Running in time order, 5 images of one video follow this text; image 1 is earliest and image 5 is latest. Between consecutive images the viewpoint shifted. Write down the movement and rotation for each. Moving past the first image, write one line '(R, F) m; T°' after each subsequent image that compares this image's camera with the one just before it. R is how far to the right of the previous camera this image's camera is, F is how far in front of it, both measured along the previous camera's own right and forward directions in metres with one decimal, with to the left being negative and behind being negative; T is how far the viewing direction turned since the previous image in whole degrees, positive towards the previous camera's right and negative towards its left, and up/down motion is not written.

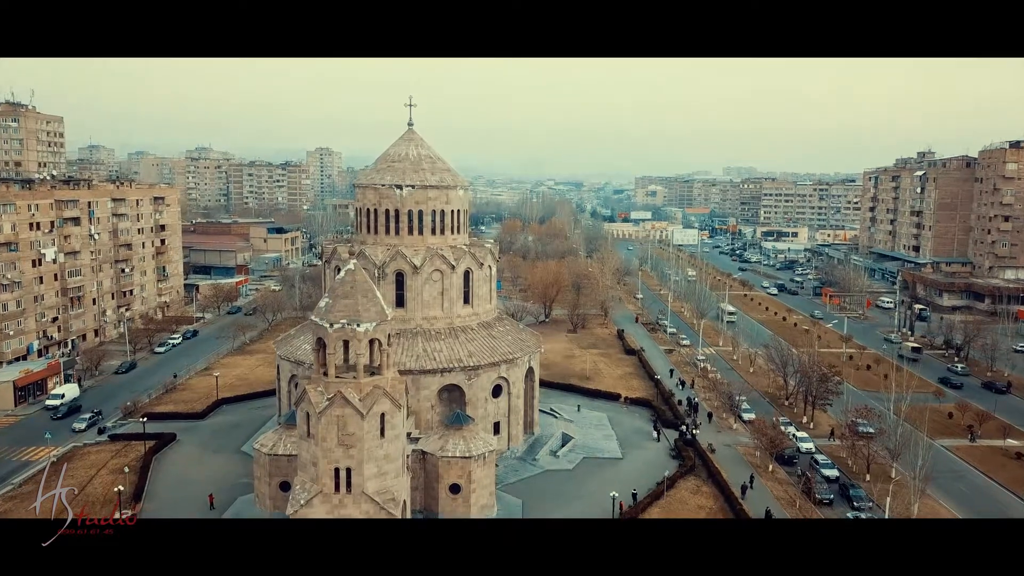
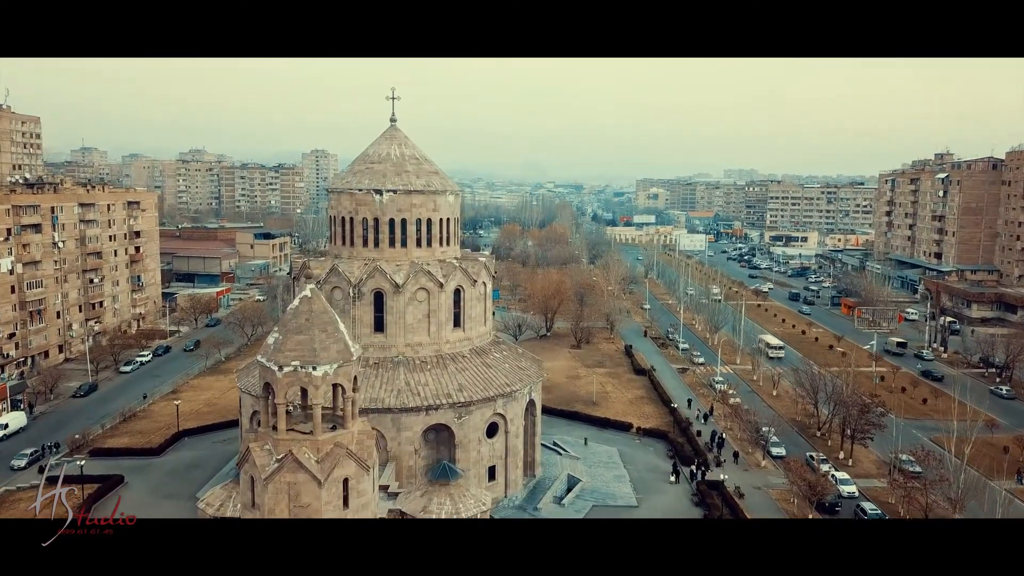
(0.0, +1.7) m; 0°
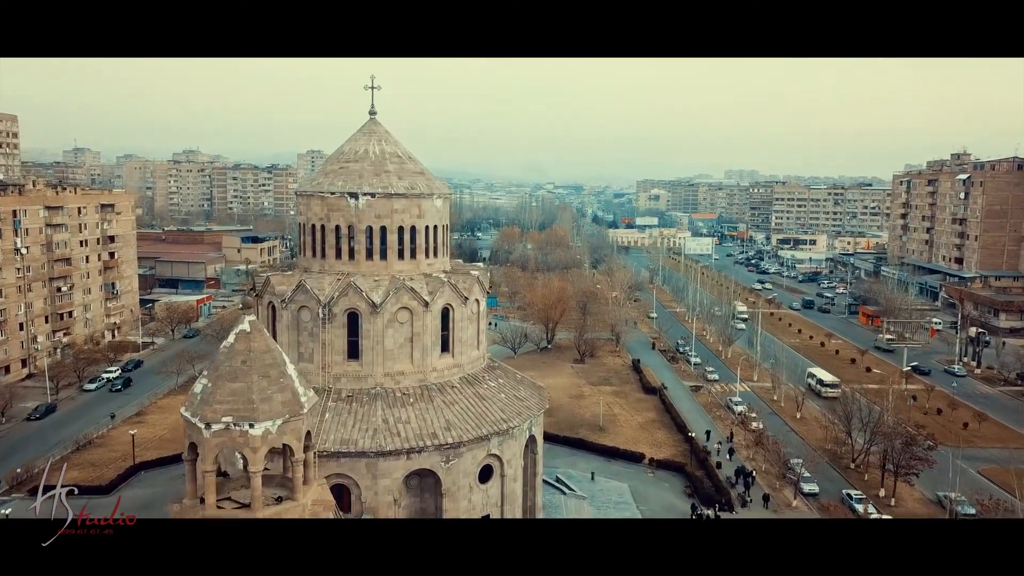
(0.0, +1.5) m; 0°
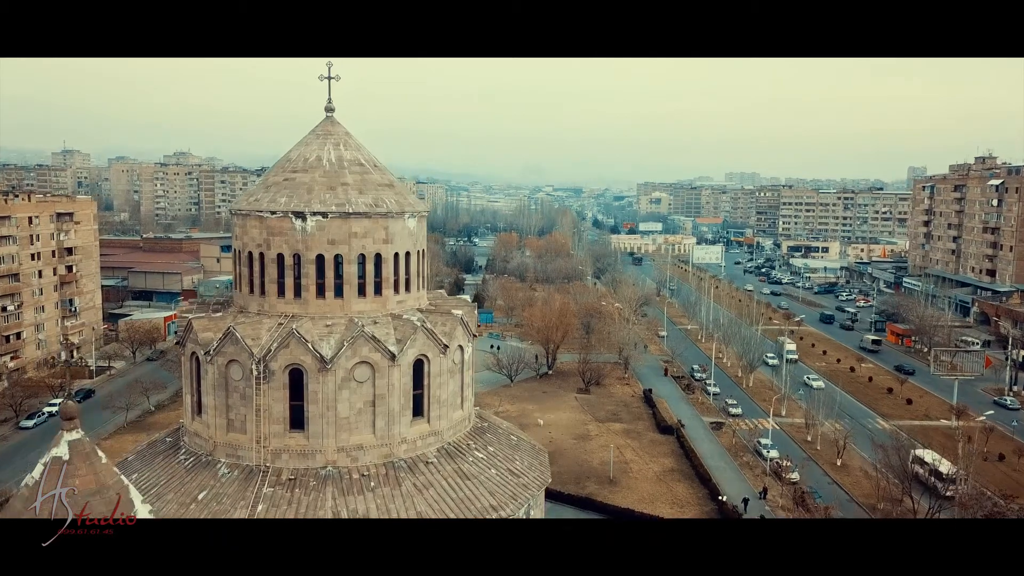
(+0.1, +2.0) m; 0°
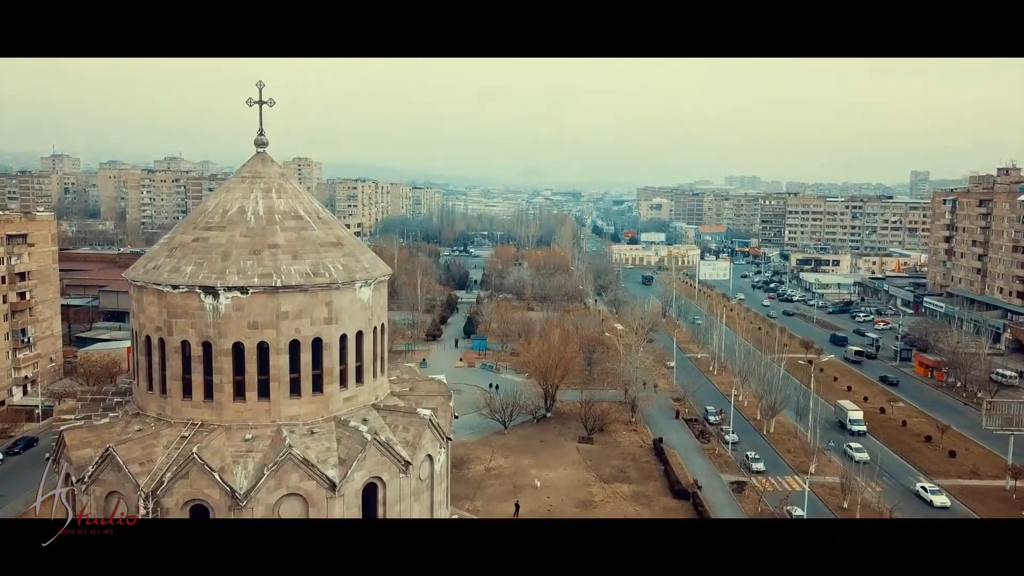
(+0.1, +1.8) m; 0°
